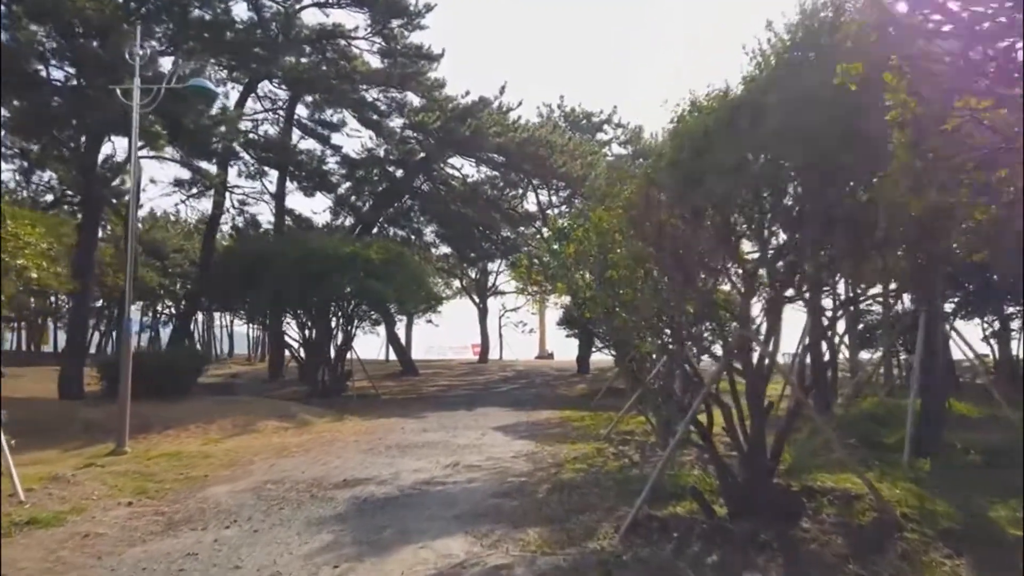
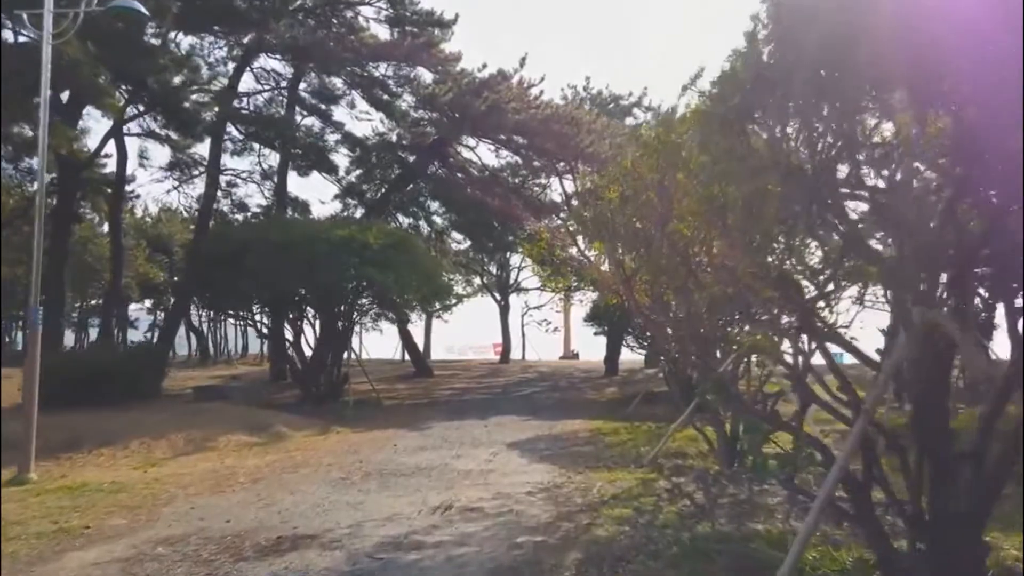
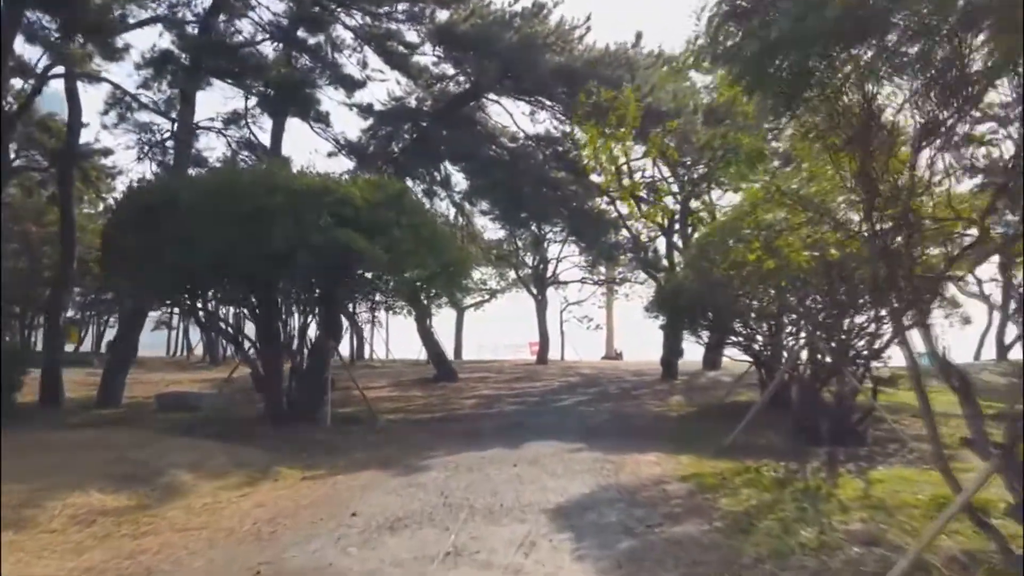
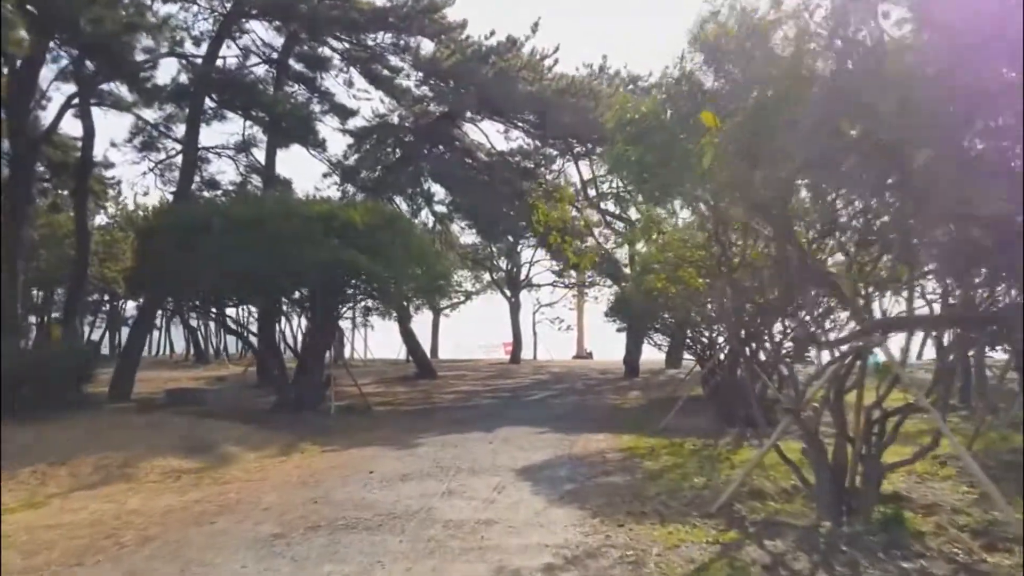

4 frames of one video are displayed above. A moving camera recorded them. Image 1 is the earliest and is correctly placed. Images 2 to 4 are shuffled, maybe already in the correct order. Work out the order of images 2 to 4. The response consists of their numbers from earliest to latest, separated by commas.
2, 4, 3
